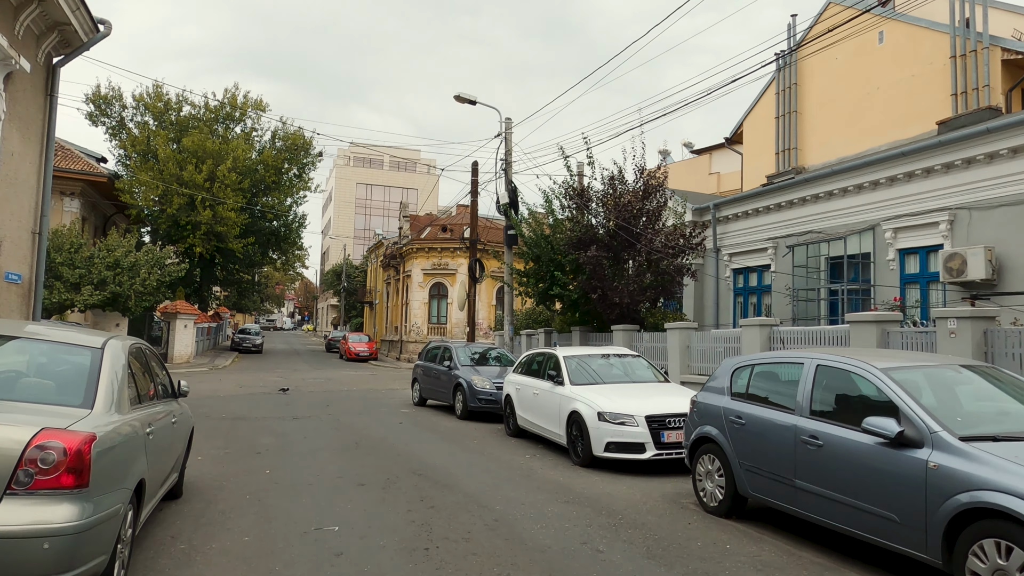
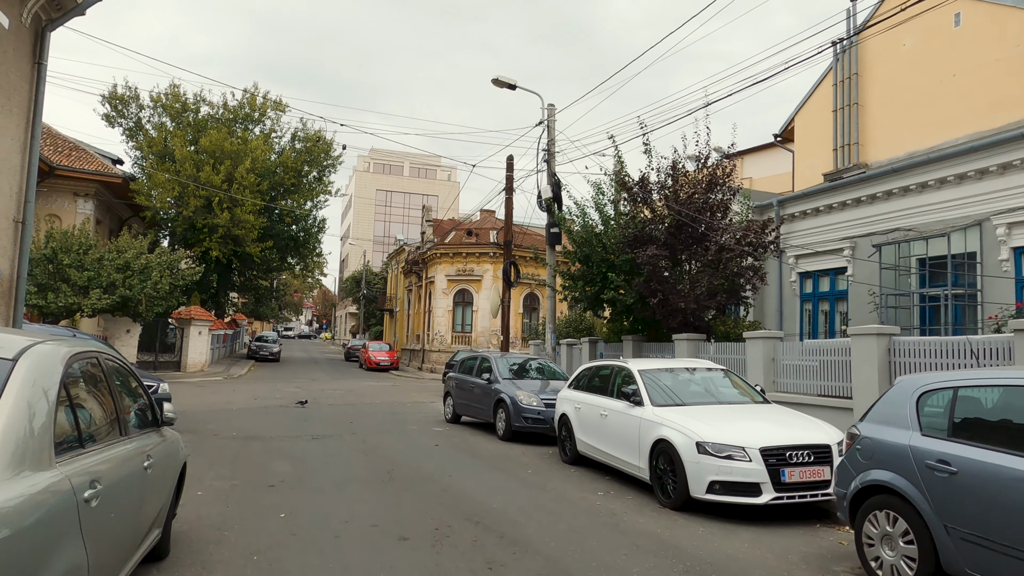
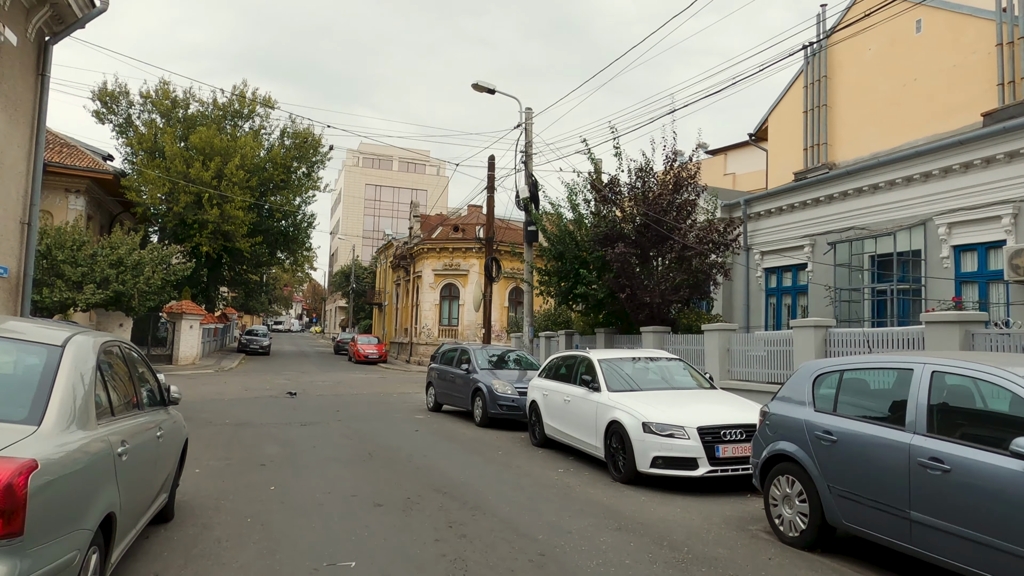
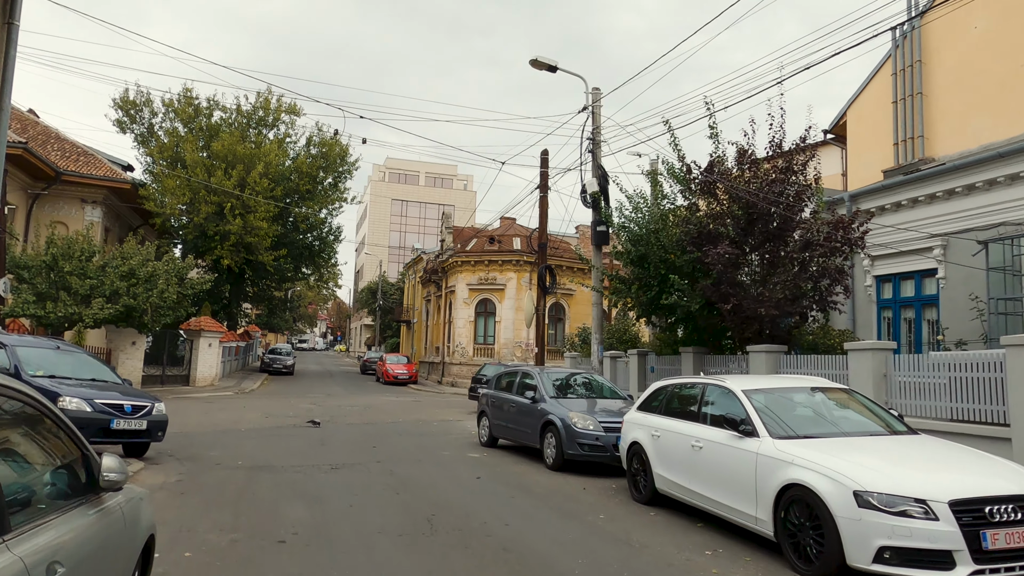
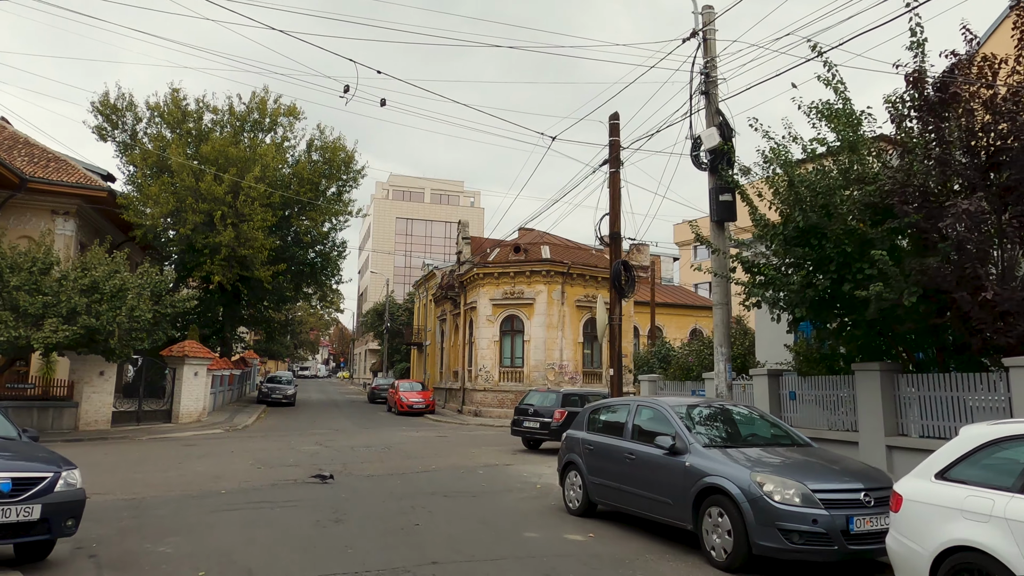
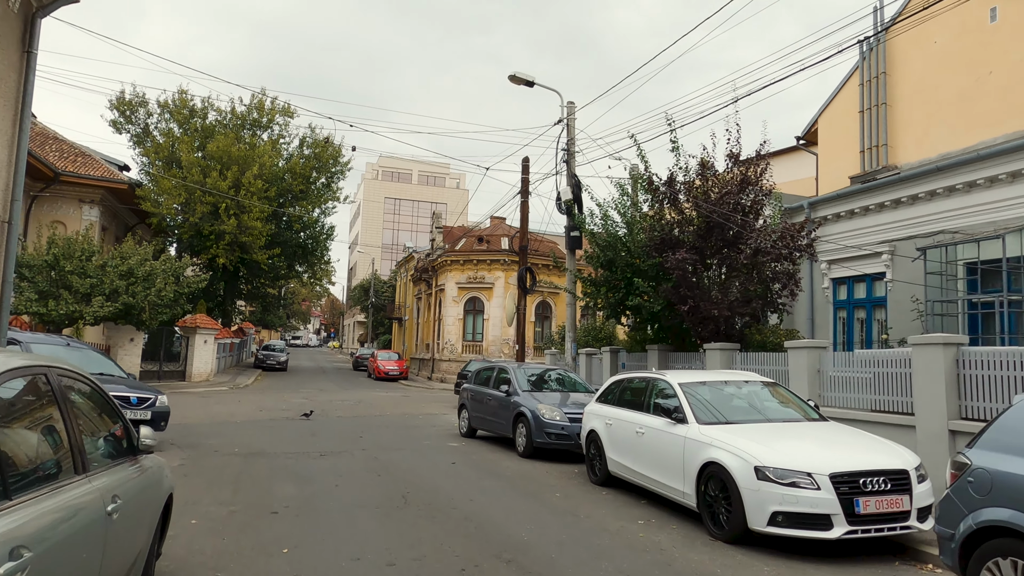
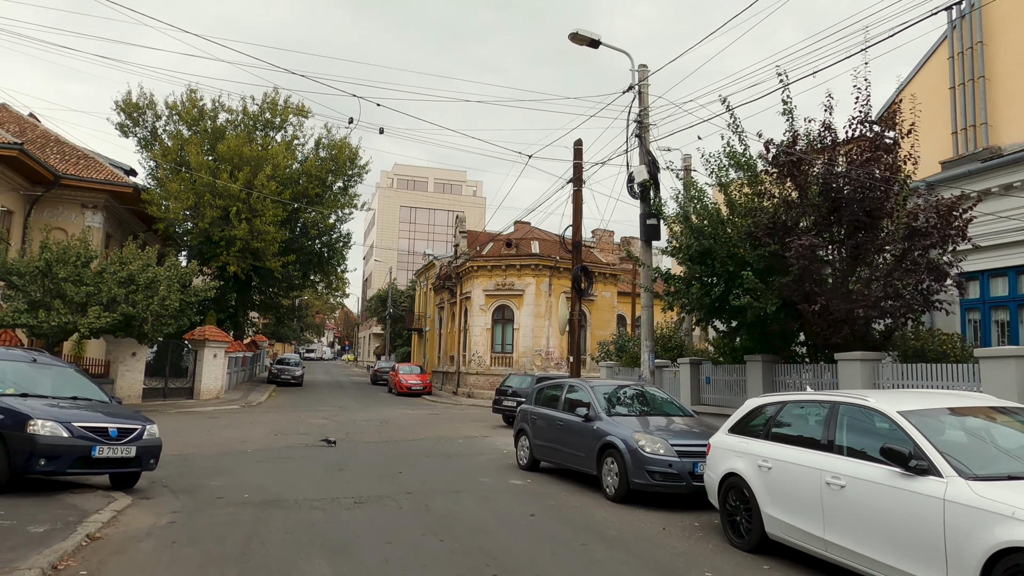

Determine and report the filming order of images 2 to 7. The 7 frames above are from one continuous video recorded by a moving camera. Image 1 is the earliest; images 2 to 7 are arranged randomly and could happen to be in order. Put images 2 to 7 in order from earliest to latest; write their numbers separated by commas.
3, 2, 6, 4, 7, 5
